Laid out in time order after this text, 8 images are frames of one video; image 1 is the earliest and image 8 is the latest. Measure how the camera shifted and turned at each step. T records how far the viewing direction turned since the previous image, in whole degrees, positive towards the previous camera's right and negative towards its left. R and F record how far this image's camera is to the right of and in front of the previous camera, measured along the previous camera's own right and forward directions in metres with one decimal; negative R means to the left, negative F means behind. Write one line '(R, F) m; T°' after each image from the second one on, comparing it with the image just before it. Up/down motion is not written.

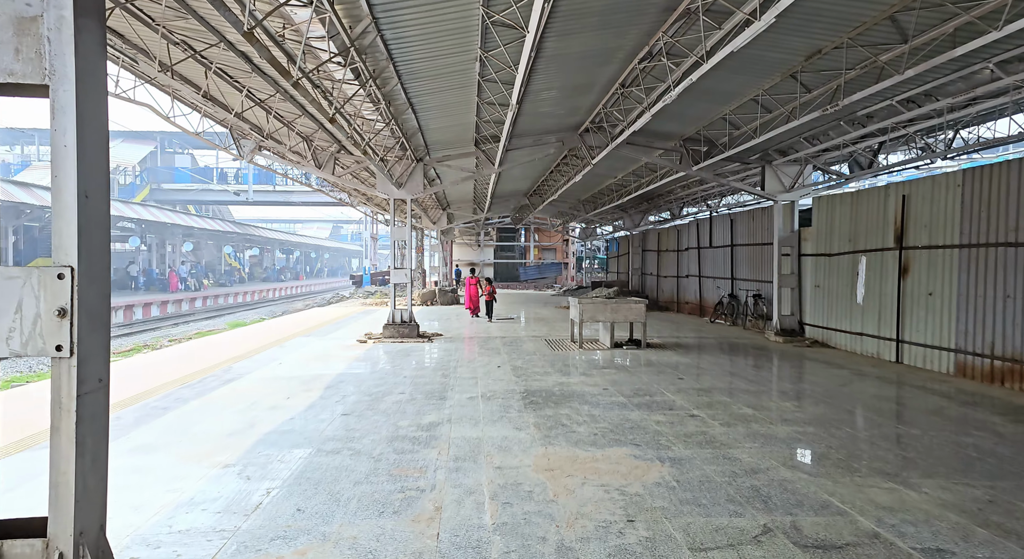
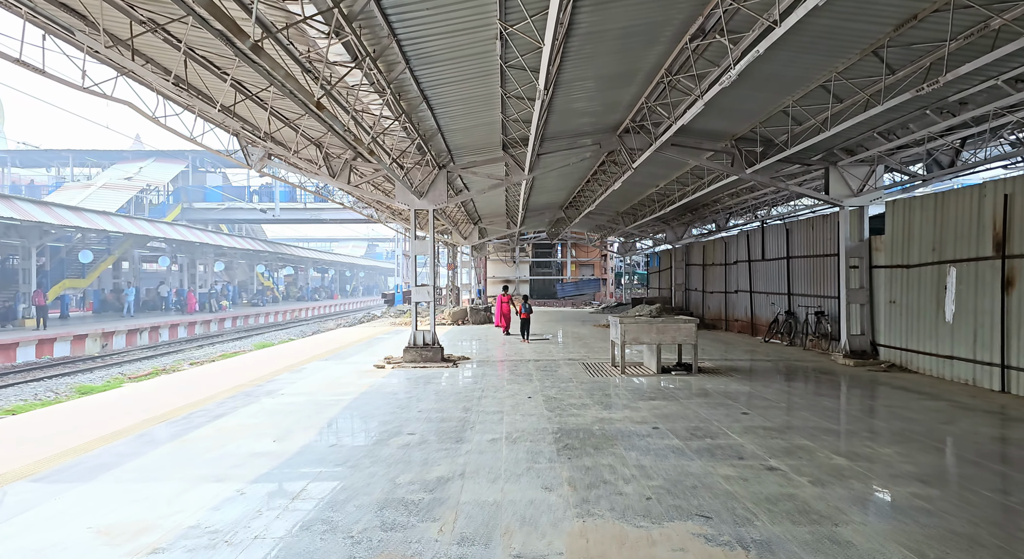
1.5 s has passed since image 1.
(+0.1, +1.1) m; -4°
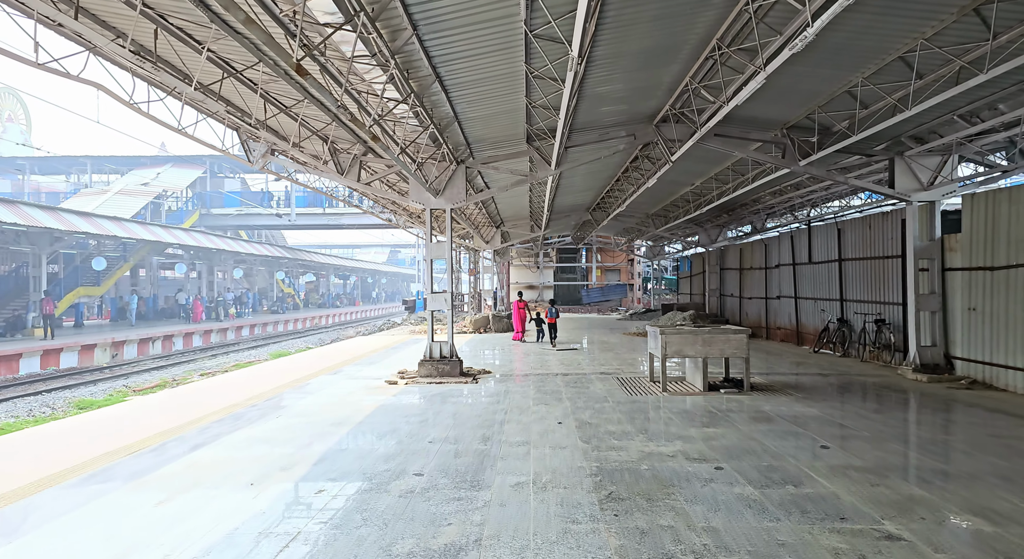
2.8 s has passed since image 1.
(-0.1, +1.0) m; -3°
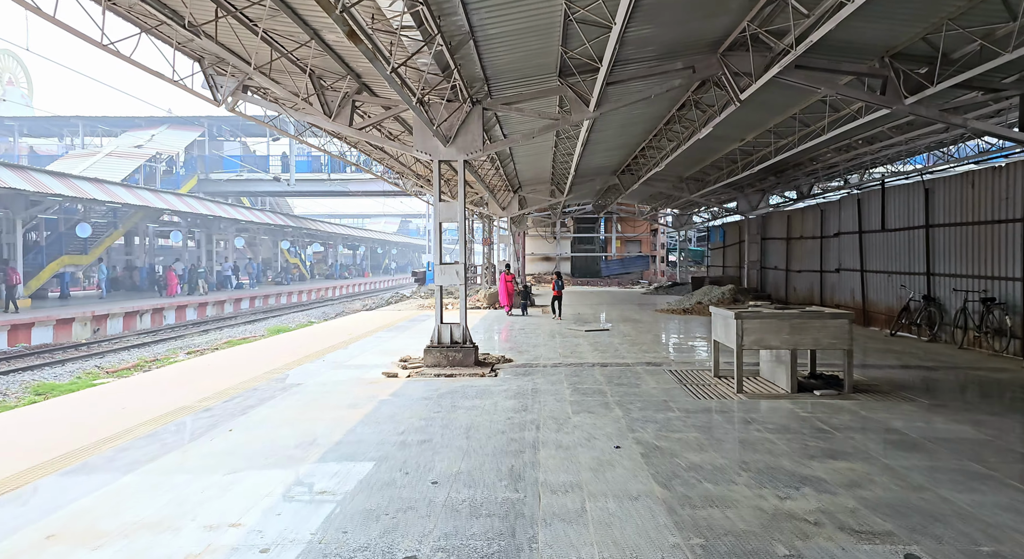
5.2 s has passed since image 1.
(-0.2, +1.9) m; -1°
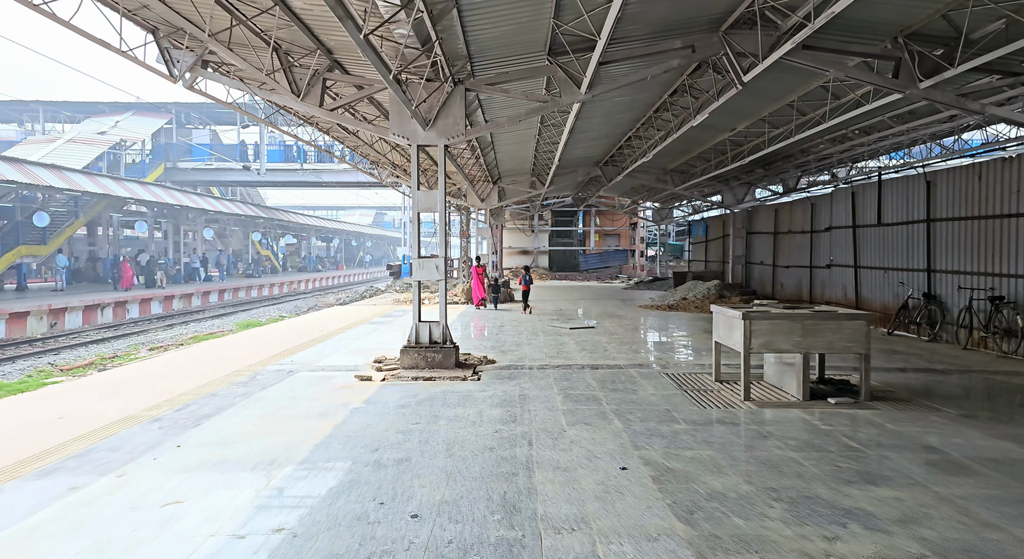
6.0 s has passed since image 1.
(-0.1, +0.7) m; +2°
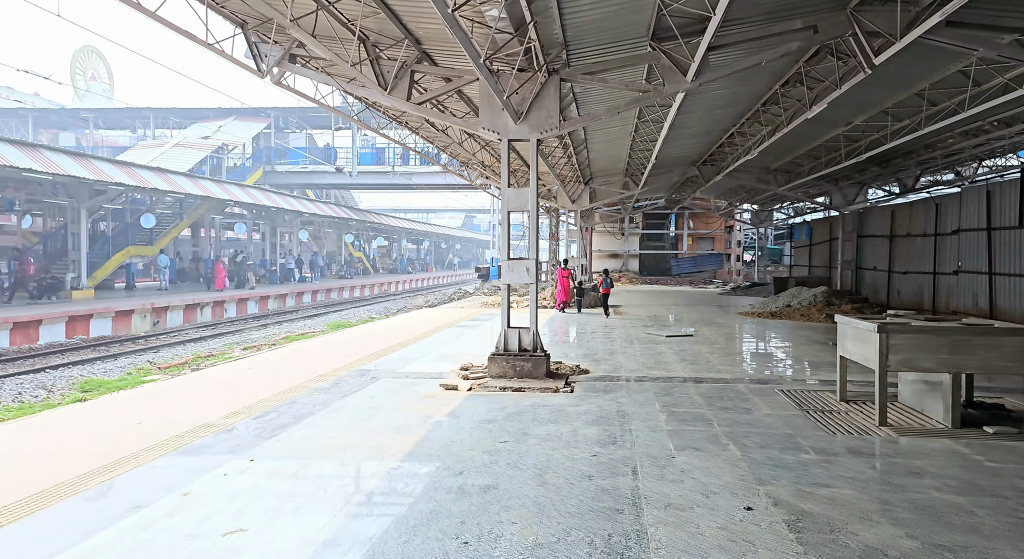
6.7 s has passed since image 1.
(-0.2, +0.5) m; -9°
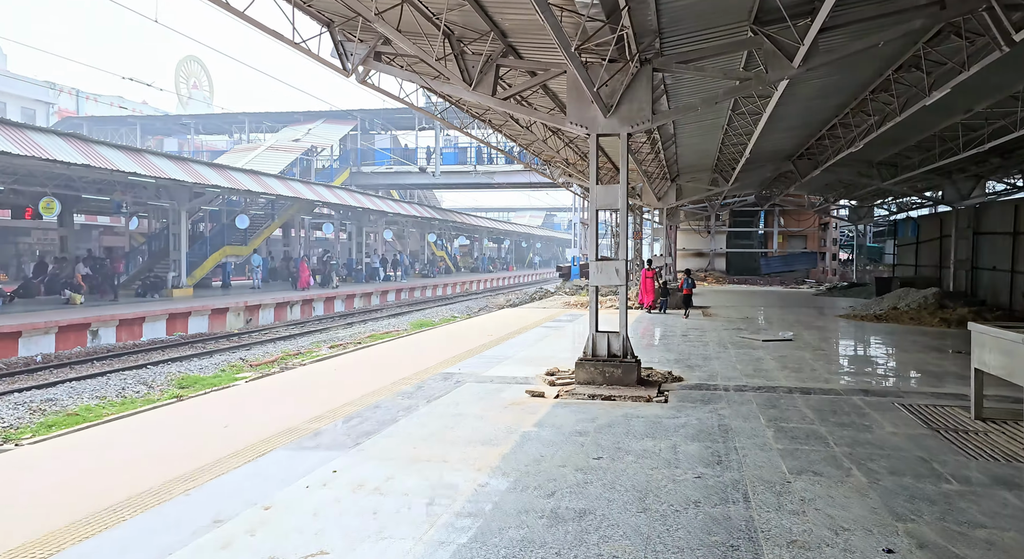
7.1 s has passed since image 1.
(-0.1, +0.3) m; -9°
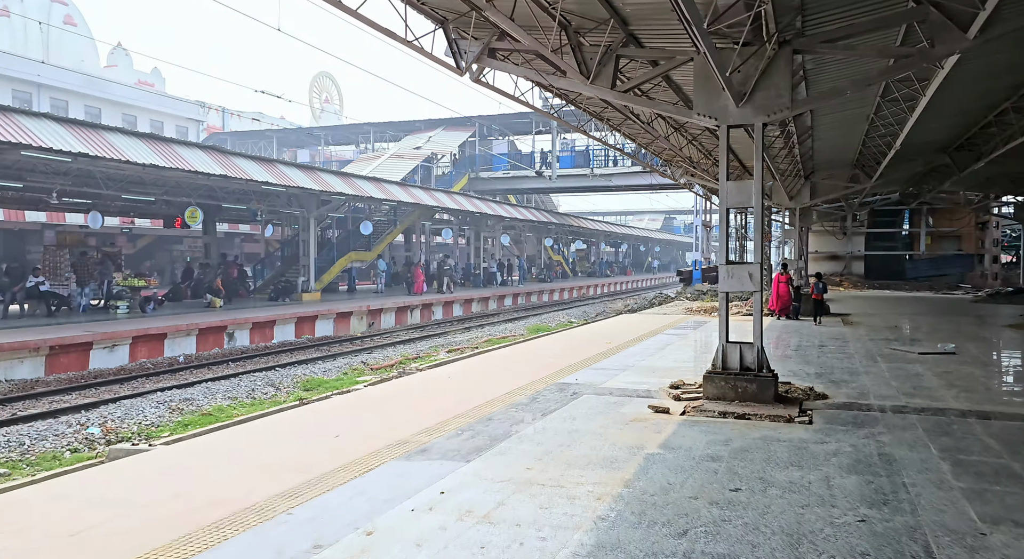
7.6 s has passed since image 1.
(-0.1, +0.4) m; -13°
